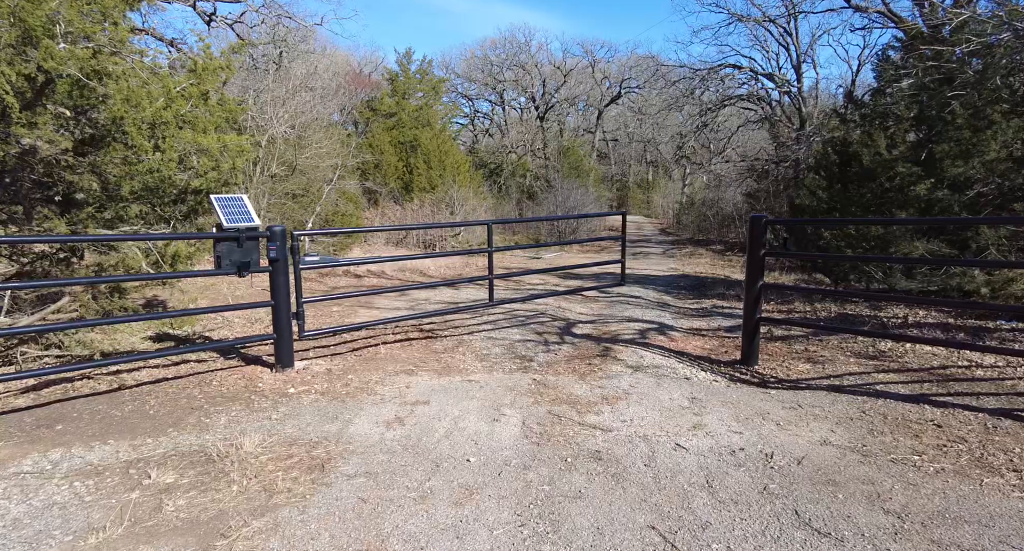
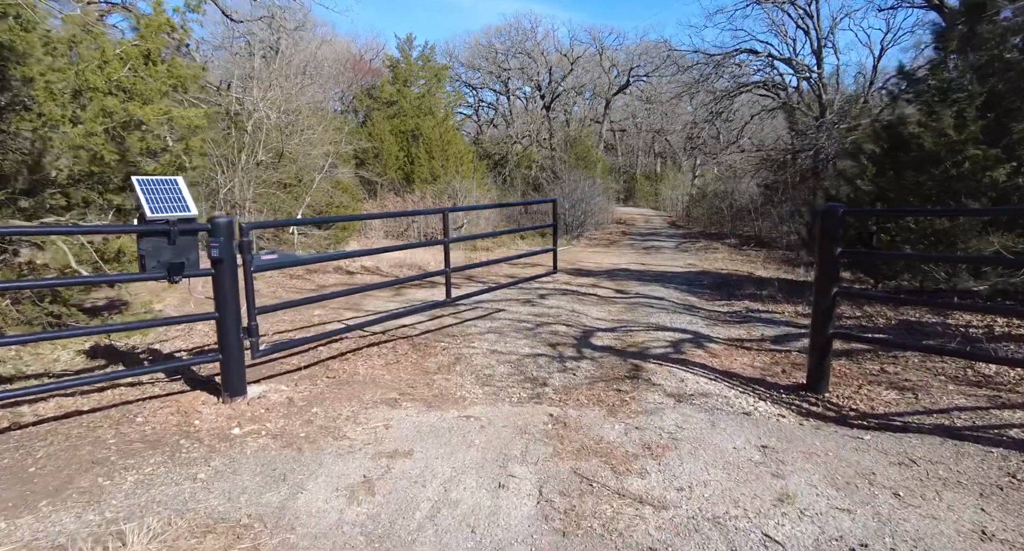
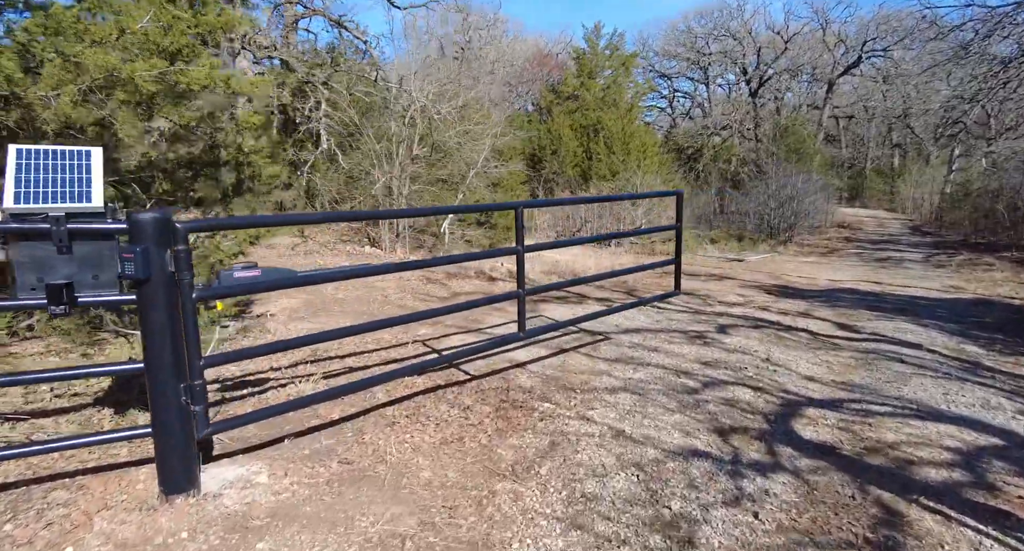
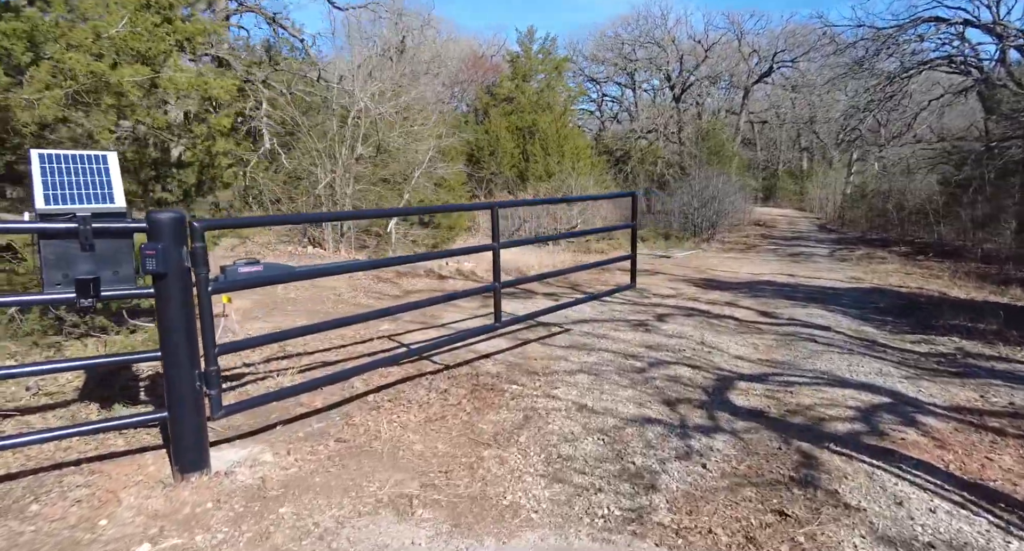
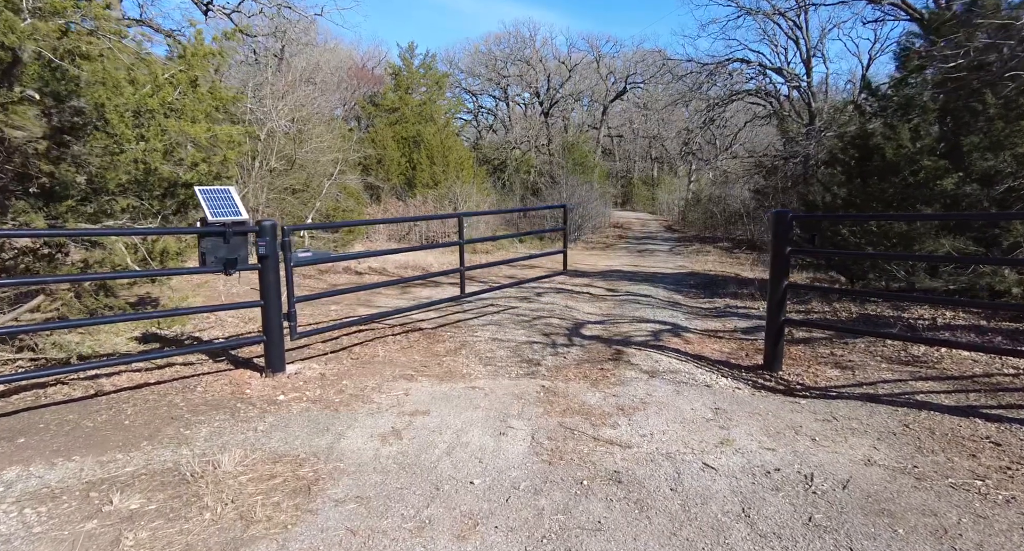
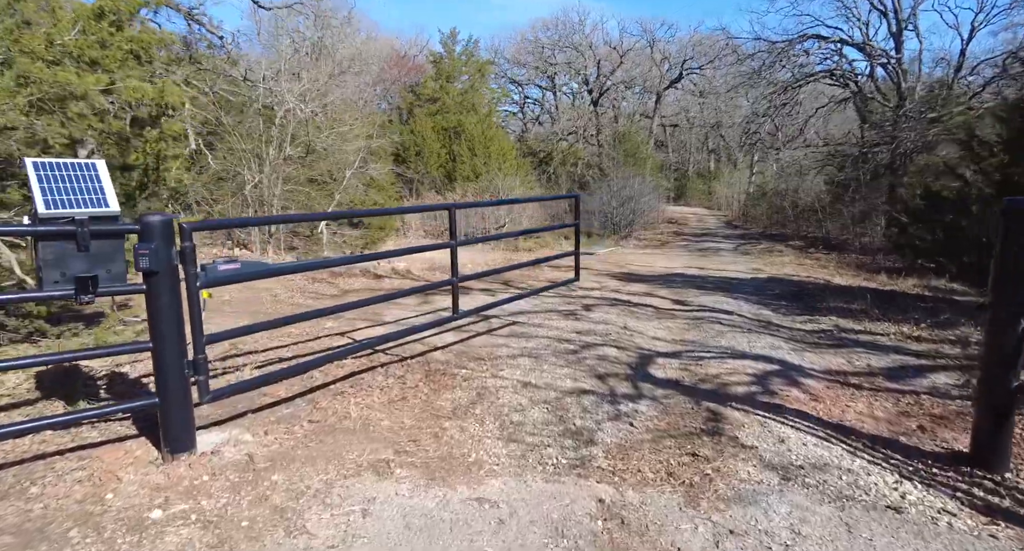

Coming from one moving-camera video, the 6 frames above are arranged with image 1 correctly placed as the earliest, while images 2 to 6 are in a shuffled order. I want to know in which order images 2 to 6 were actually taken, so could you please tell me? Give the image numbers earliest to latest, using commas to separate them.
5, 2, 6, 4, 3
